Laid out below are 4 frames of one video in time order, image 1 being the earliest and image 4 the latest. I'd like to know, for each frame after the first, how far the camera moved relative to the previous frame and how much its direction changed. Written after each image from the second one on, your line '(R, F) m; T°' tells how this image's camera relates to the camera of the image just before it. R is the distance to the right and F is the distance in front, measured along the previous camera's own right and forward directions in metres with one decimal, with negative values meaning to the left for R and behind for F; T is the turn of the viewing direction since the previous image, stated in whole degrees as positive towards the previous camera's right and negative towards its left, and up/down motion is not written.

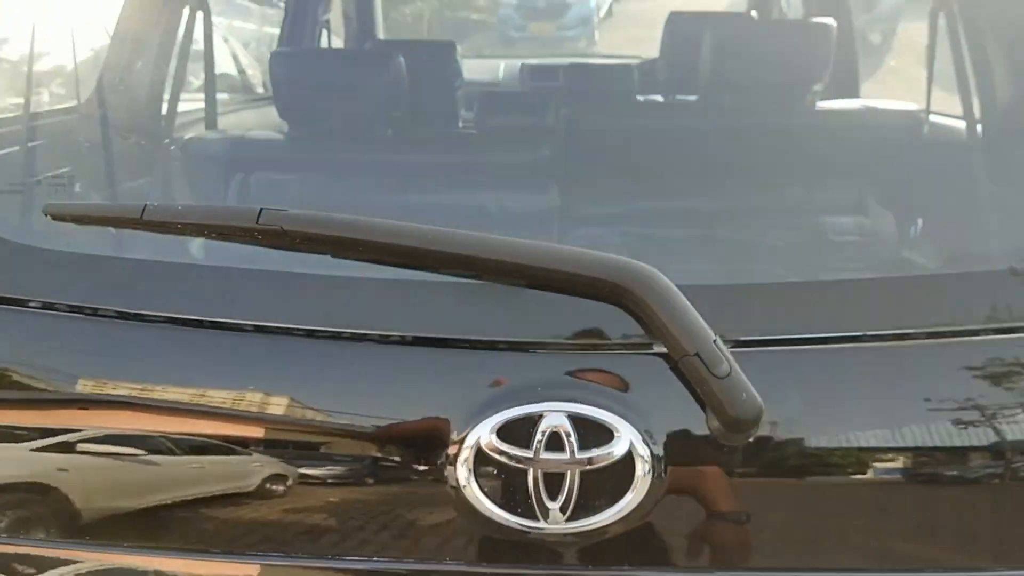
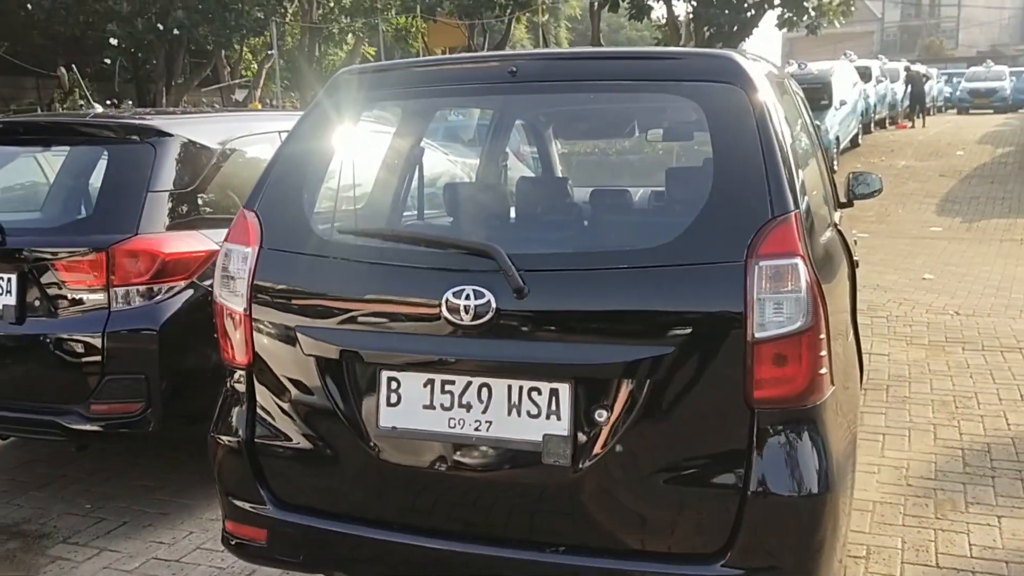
(+0.8, -1.5) m; -17°
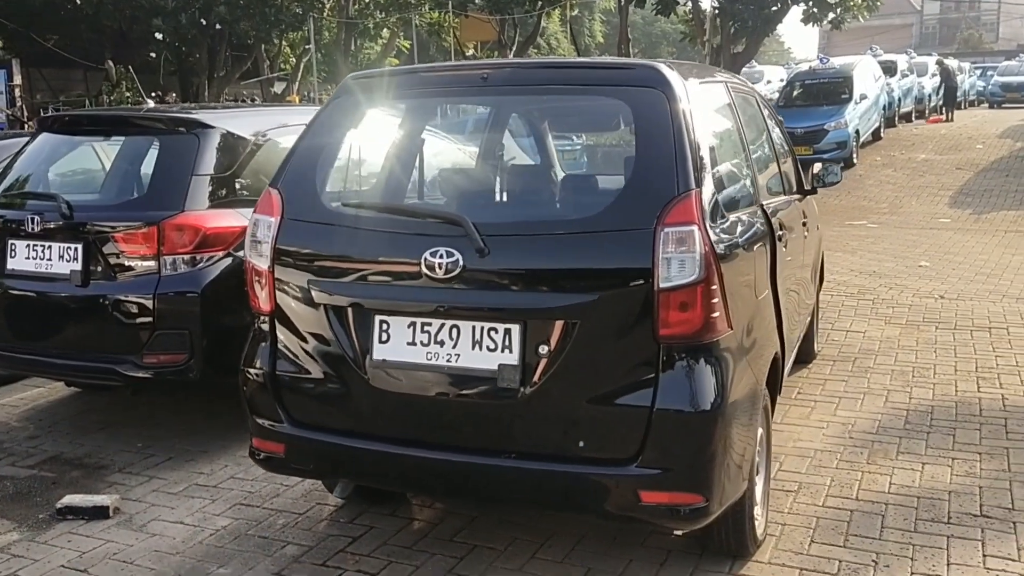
(+0.2, -0.6) m; -2°
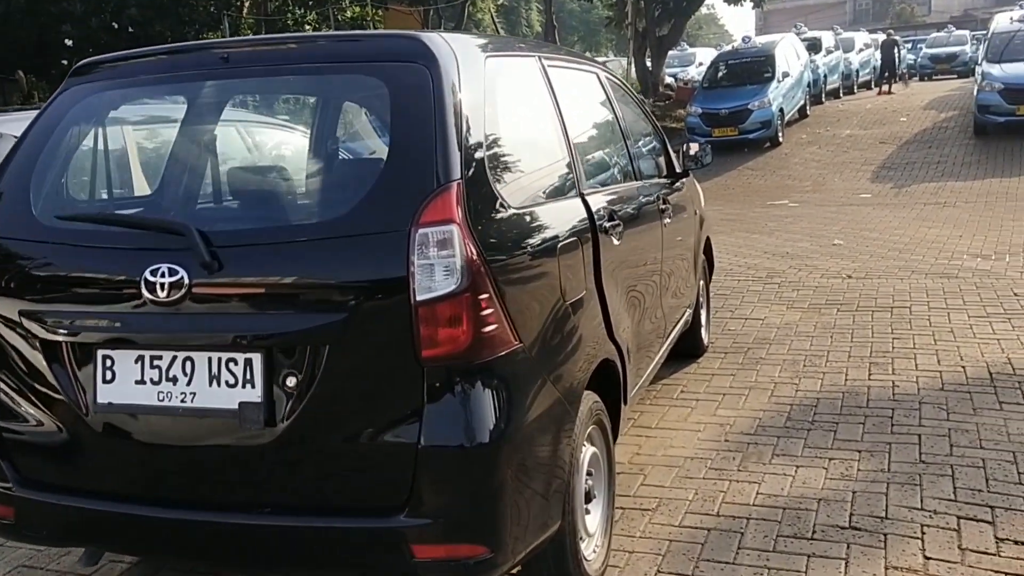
(+0.6, +0.5) m; +3°
